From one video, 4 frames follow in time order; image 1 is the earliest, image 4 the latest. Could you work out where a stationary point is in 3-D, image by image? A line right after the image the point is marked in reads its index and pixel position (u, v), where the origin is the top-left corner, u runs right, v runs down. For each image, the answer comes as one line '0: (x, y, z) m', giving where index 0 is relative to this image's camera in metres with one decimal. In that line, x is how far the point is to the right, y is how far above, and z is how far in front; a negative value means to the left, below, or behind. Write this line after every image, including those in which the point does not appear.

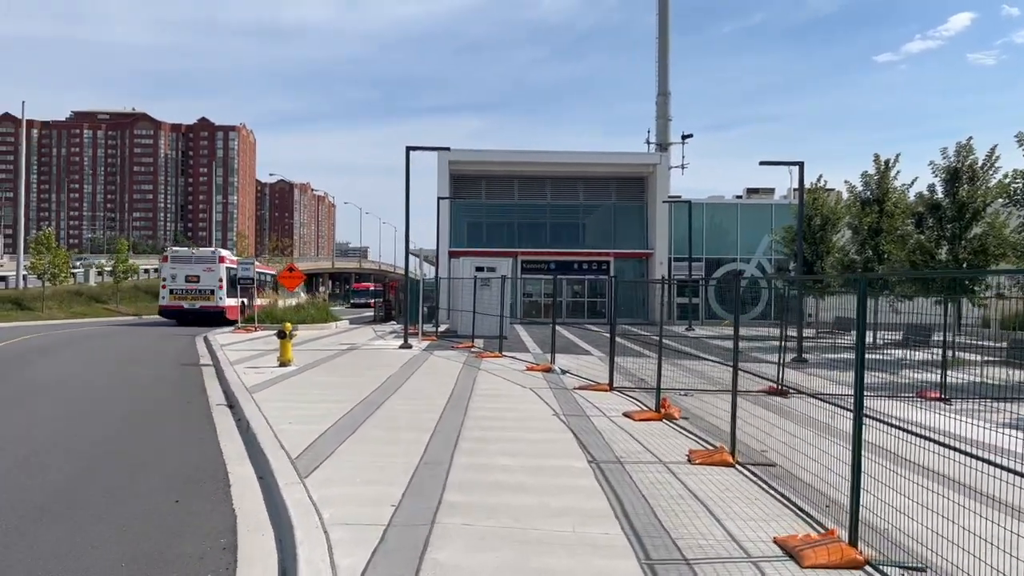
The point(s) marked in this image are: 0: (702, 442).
0: (+2.3, -1.9, +10.1) m
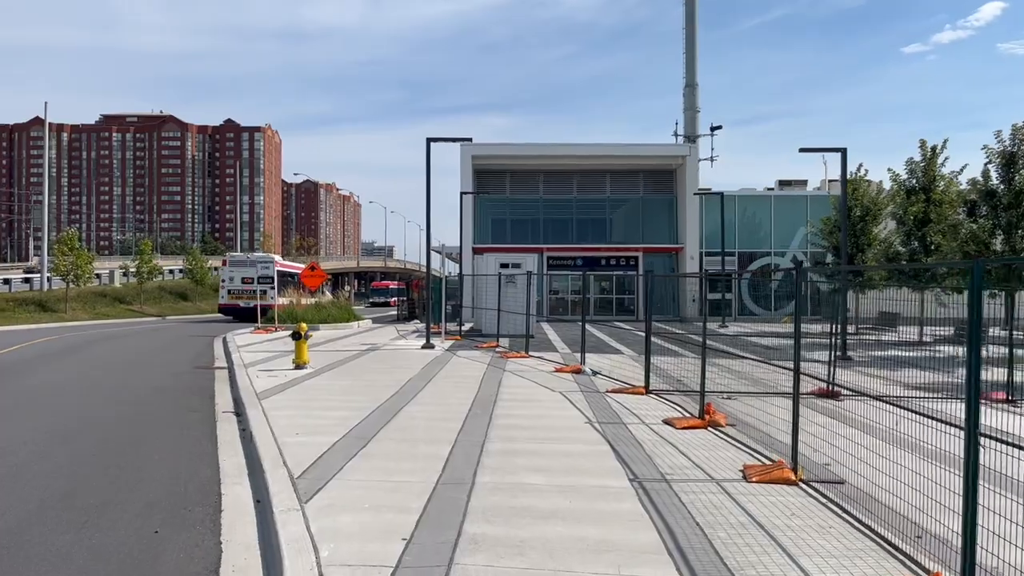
0: (+2.7, -1.8, +9.0) m
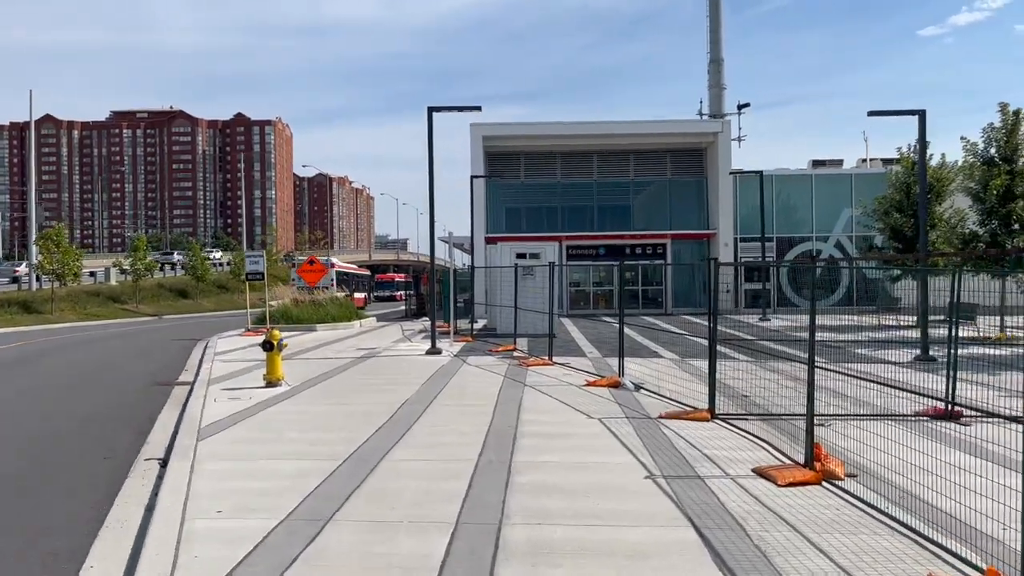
0: (+2.9, -1.7, +5.7) m
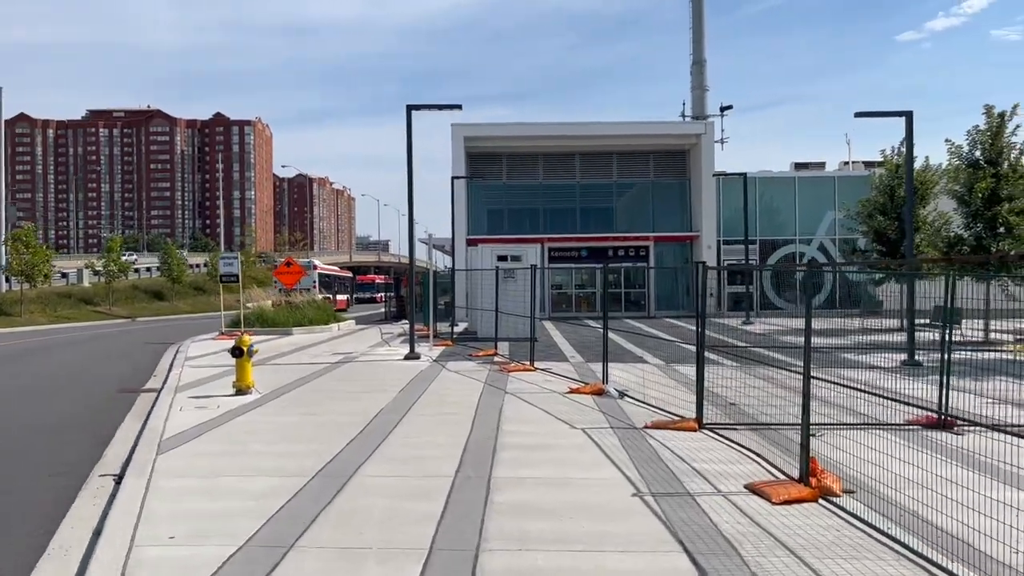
0: (+2.7, -1.8, +5.3) m
